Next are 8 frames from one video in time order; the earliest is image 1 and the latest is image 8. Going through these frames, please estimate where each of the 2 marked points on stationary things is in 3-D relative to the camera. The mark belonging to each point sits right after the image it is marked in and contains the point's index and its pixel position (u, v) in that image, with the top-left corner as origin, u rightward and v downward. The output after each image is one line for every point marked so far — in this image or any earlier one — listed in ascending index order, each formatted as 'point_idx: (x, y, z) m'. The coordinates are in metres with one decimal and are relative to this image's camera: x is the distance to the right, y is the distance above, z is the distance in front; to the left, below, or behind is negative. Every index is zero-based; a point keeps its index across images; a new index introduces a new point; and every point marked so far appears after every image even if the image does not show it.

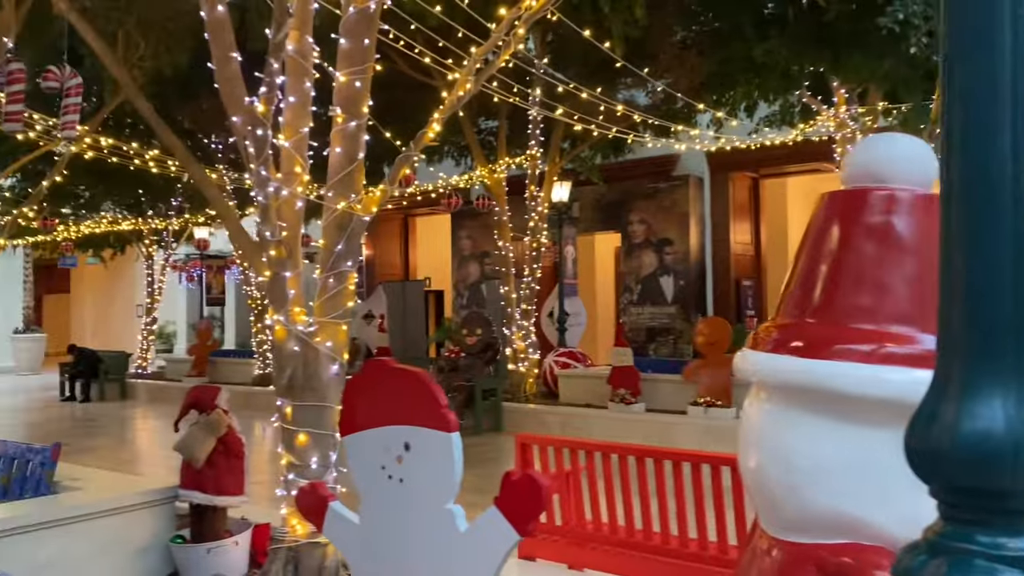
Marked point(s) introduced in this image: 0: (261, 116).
0: (-1.4, +1.0, +5.1) m
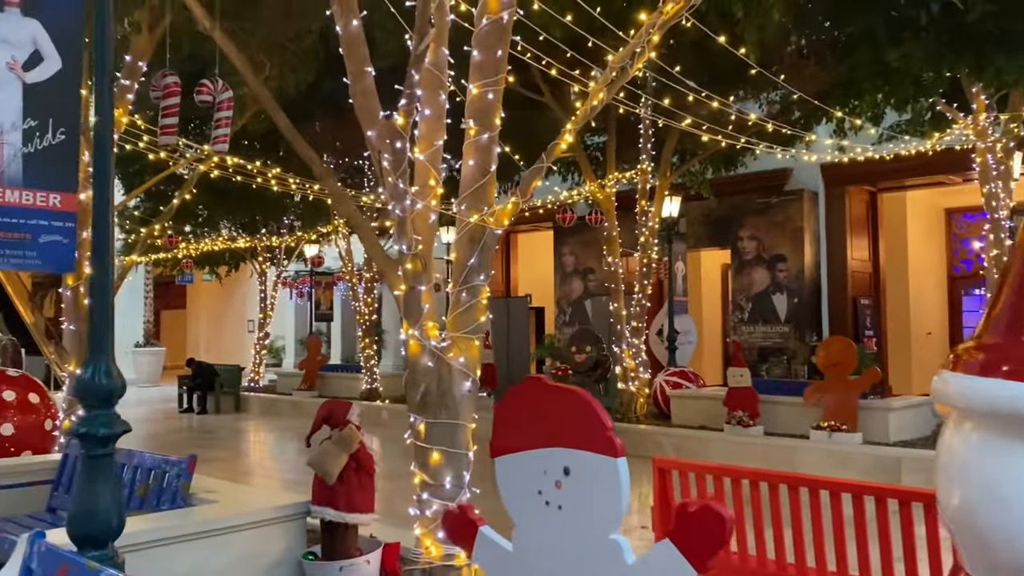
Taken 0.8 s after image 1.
0: (-0.6, +0.9, +5.0) m
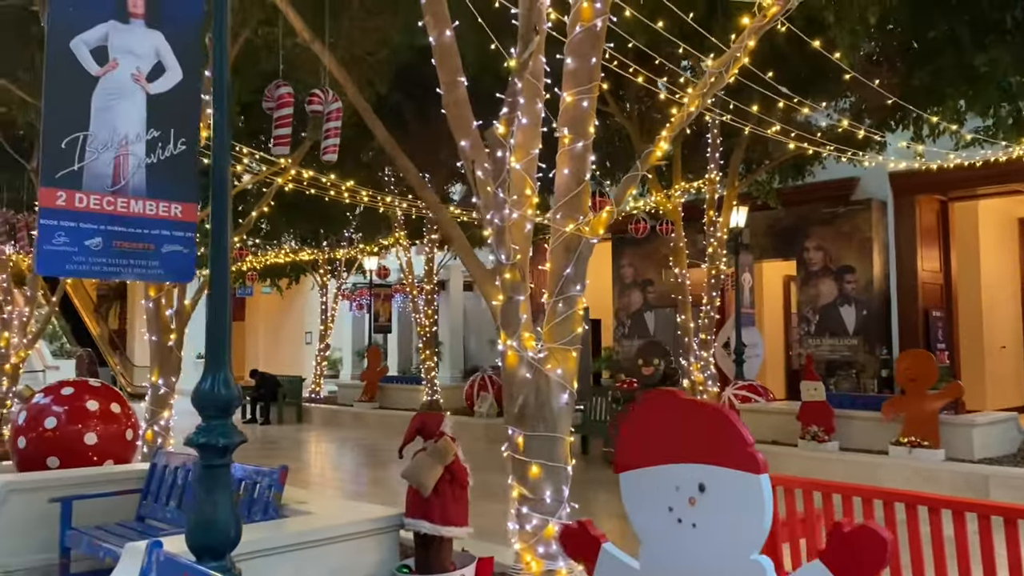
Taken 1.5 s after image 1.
0: (-0.1, +0.9, +5.0) m
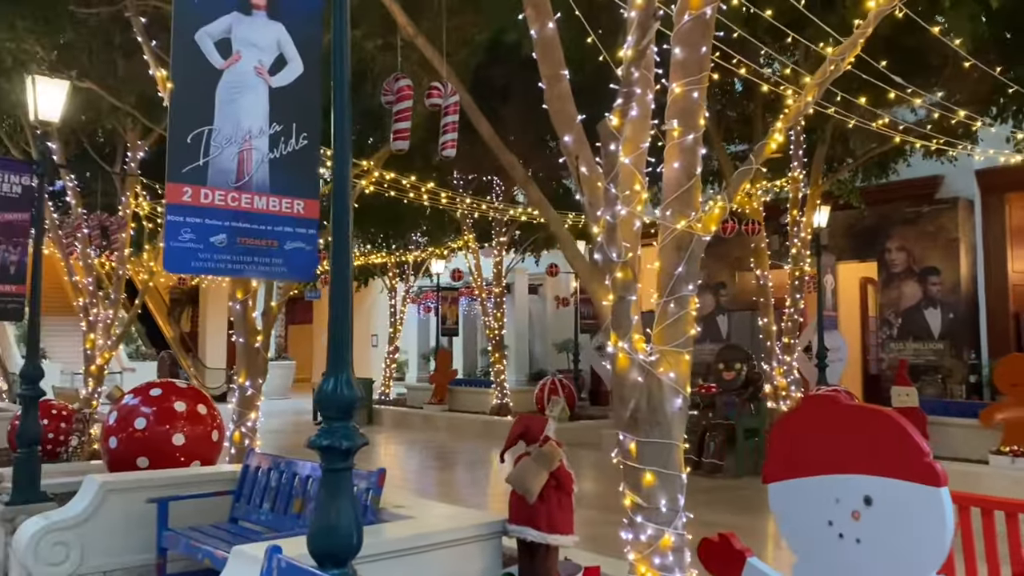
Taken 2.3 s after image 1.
0: (+0.5, +0.9, +4.8) m
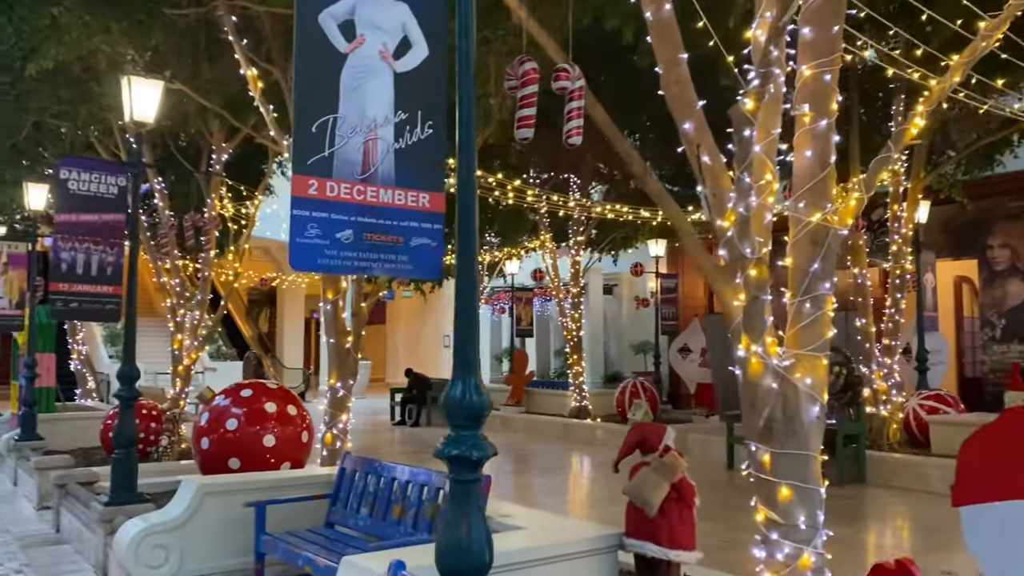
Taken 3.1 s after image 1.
0: (+1.1, +0.9, +4.5) m
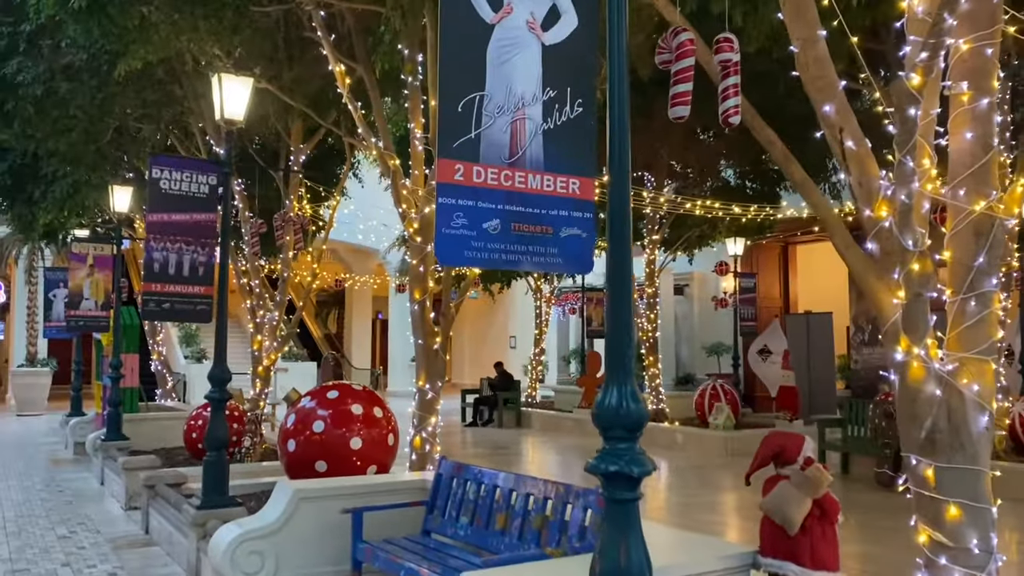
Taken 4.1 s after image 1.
0: (+1.7, +0.9, +4.1) m
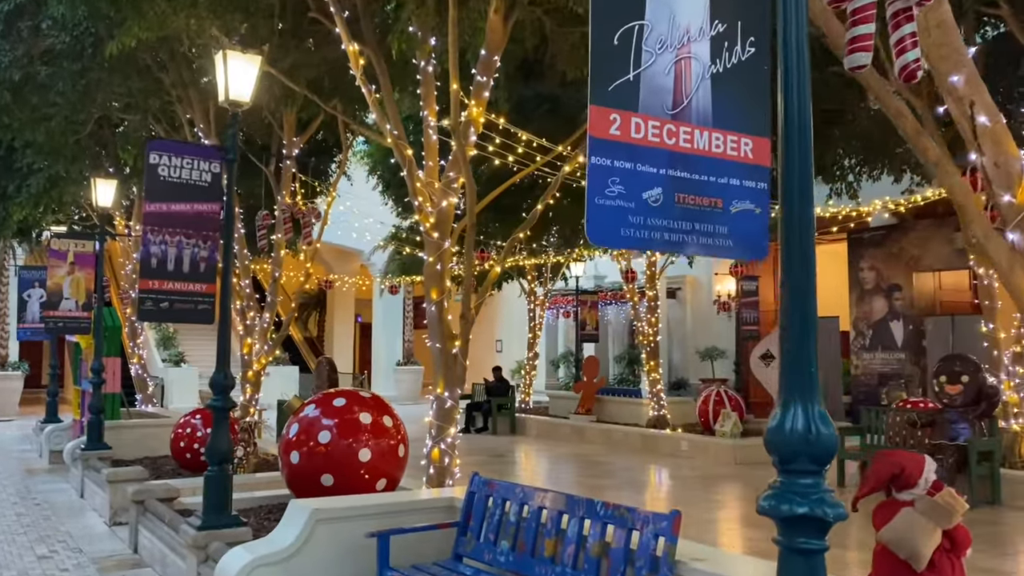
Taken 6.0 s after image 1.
0: (+2.1, +0.9, +3.5) m
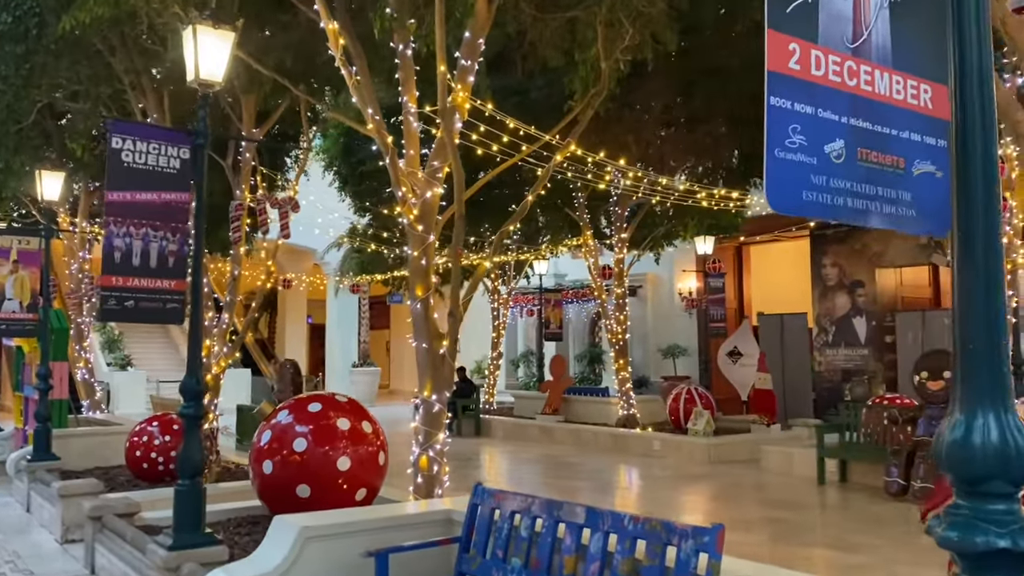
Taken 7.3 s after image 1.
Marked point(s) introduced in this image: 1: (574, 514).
0: (+2.3, +1.0, +3.2) m
1: (+0.3, -1.2, +4.8) m
